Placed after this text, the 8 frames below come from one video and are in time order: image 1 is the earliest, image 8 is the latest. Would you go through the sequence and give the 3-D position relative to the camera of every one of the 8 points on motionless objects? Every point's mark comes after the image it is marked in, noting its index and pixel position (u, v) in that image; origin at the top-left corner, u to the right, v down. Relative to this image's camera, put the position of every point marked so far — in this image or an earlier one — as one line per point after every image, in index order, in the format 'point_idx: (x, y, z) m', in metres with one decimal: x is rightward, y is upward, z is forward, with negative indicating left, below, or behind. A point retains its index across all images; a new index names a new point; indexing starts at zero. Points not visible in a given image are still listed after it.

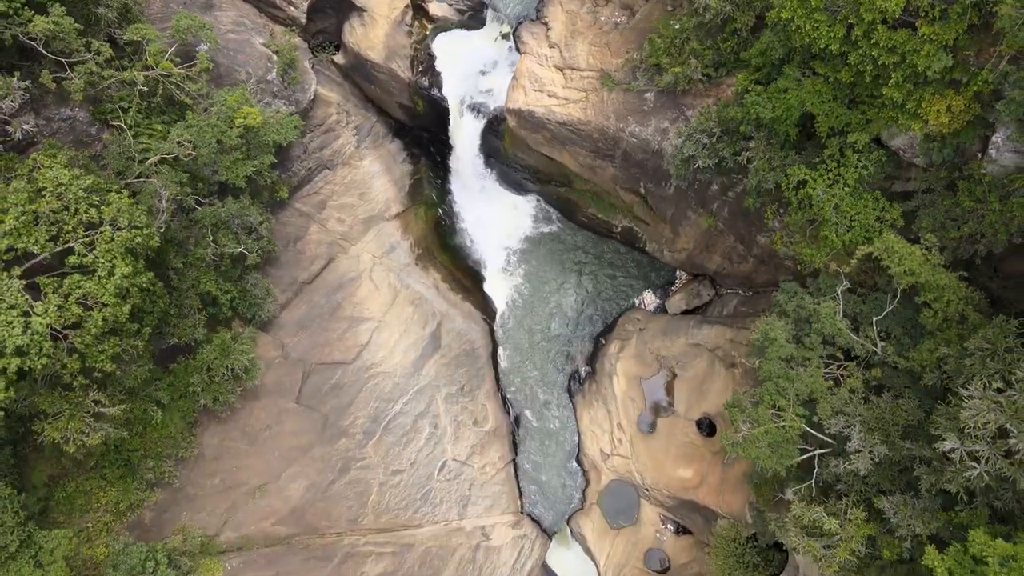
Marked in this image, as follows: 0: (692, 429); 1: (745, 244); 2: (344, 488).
0: (+3.4, -2.8, +13.5) m
1: (+4.1, +0.8, +12.6) m
2: (-2.9, -3.5, +12.4) m
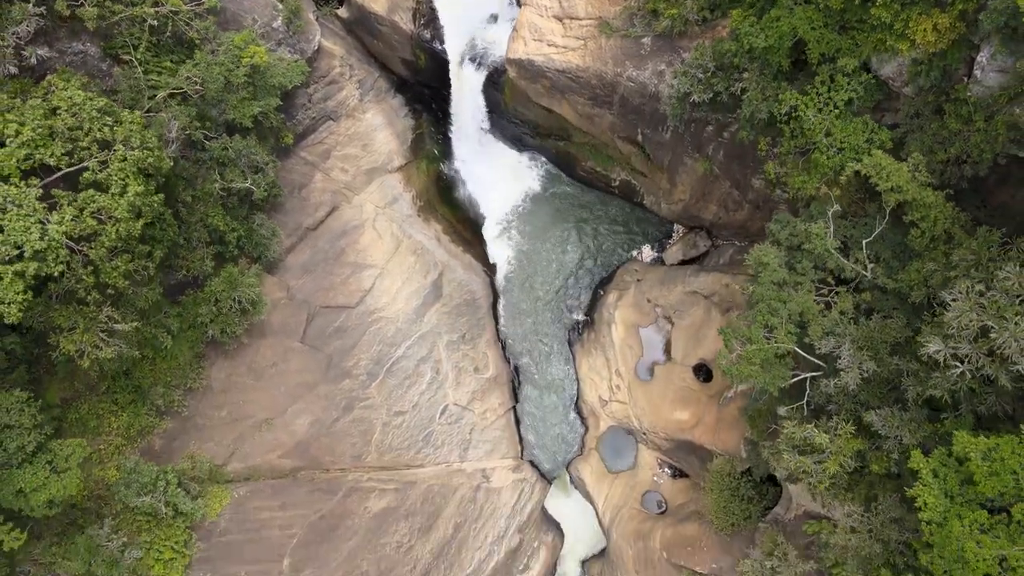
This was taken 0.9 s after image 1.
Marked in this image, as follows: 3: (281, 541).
0: (+3.4, -1.7, +13.8) m
1: (+4.1, +1.8, +12.8) m
2: (-2.9, -2.5, +12.7) m
3: (-3.7, -4.1, +11.5) m
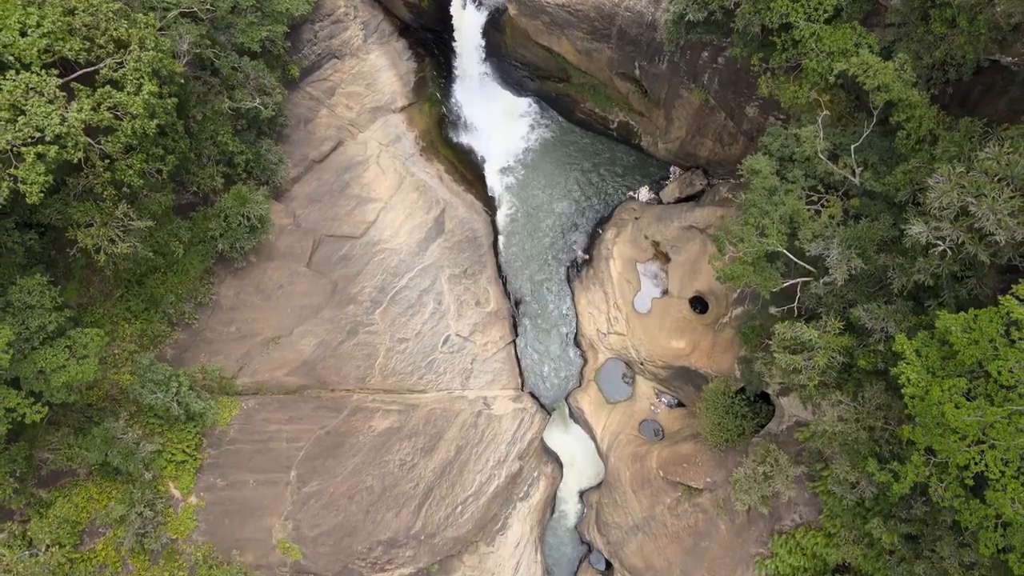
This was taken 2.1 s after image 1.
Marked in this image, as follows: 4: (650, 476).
0: (+3.4, -0.4, +14.2) m
1: (+4.1, +3.1, +13.2) m
2: (-2.9, -1.1, +13.0) m
3: (-3.7, -2.7, +11.9) m
4: (+2.6, -3.5, +13.4) m
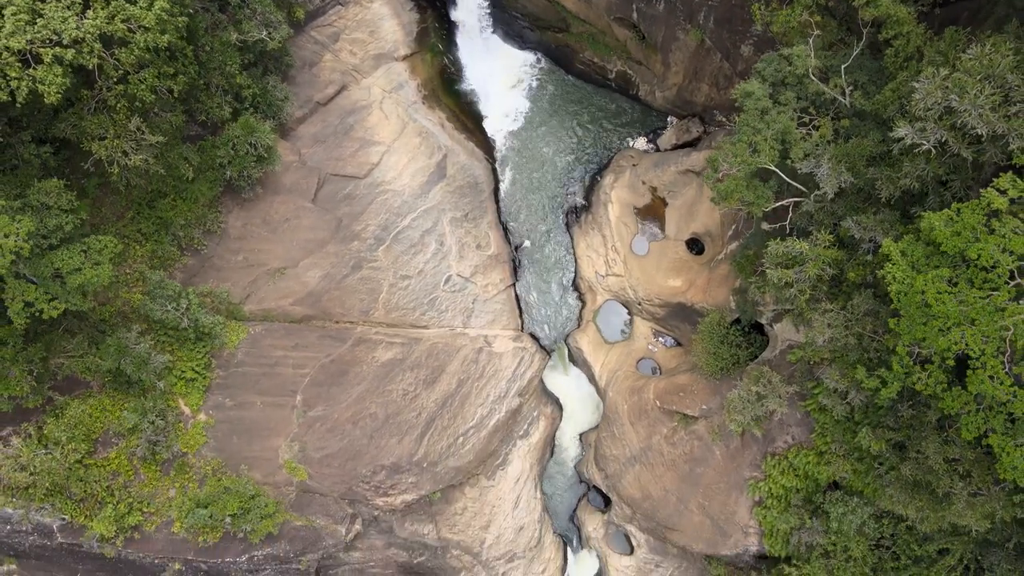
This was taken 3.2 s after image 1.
0: (+3.4, +0.8, +14.5) m
1: (+4.1, +4.3, +13.5) m
2: (-2.9, +0.1, +13.3) m
3: (-3.7, -1.5, +12.2) m
4: (+2.6, -2.3, +13.7) m
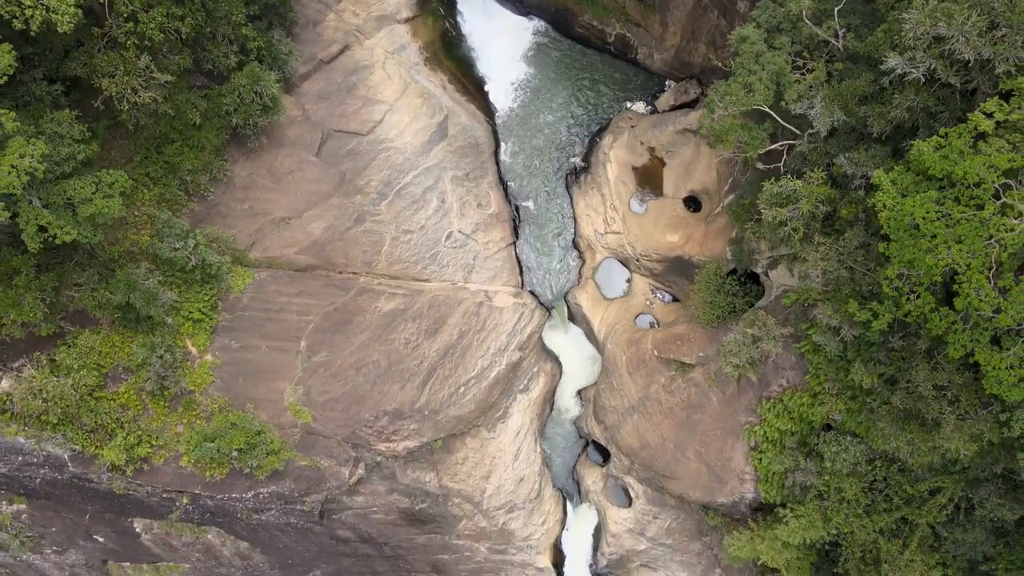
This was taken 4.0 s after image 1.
0: (+3.4, +1.7, +14.7) m
1: (+4.1, +5.2, +13.7) m
2: (-2.9, +1.0, +13.6) m
3: (-3.7, -0.6, +12.4) m
4: (+2.6, -1.4, +14.0) m
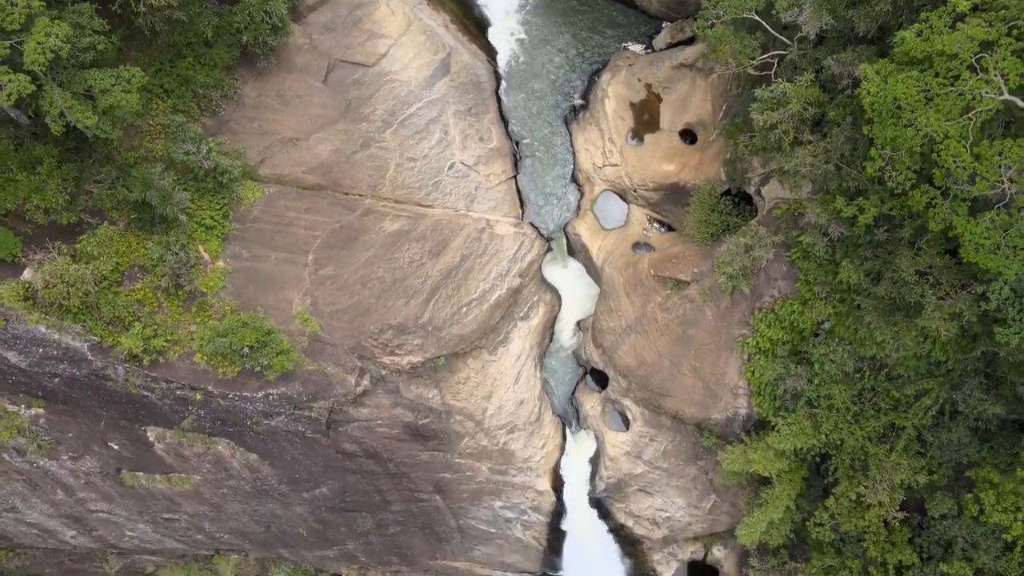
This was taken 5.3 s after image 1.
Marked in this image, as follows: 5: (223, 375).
0: (+3.5, +3.2, +15.1) m
1: (+4.1, +6.7, +14.1) m
2: (-2.9, +2.5, +14.0) m
3: (-3.7, +0.9, +12.9) m
4: (+2.6, +0.2, +14.4) m
5: (-4.6, -1.4, +11.4) m
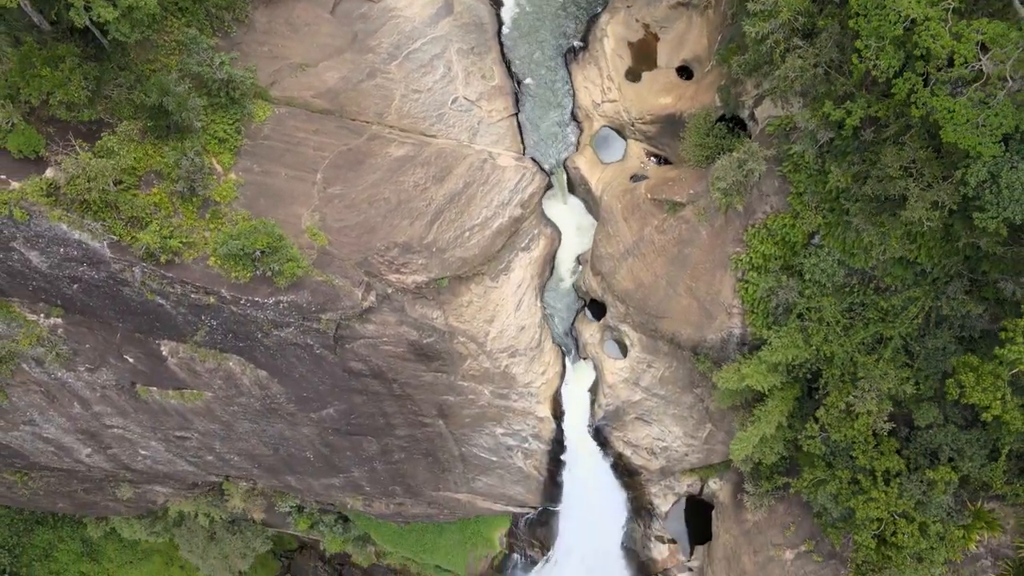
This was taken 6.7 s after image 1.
0: (+3.5, +4.8, +15.6) m
1: (+4.2, +8.3, +14.6) m
2: (-2.8, +4.0, +14.5) m
3: (-3.7, +2.4, +13.3) m
4: (+2.6, +1.7, +14.8) m
5: (-4.6, +0.2, +11.8) m
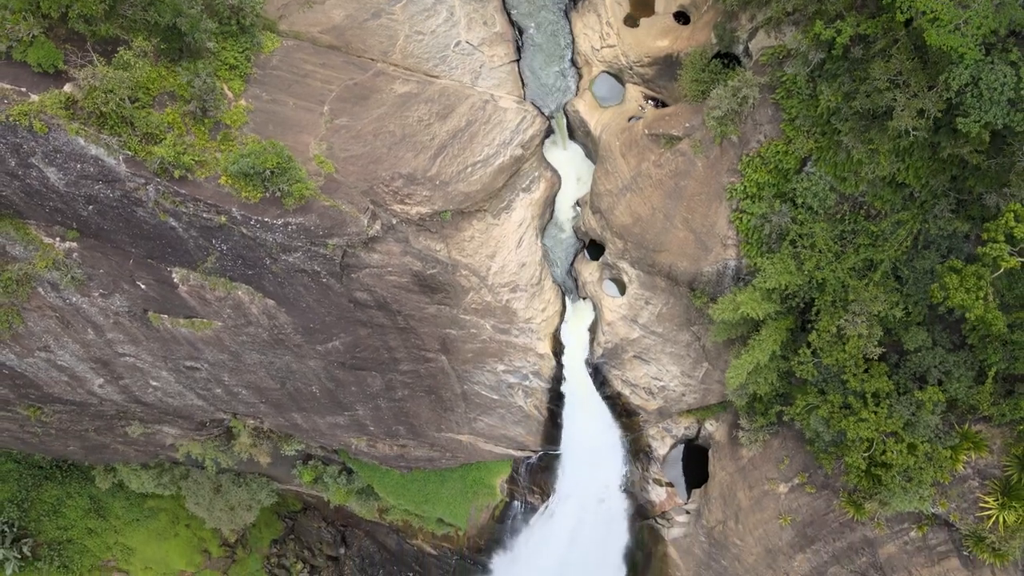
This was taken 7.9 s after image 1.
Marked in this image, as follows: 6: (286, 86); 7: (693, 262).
0: (+3.5, +6.1, +16.0) m
1: (+4.2, +9.6, +15.0) m
2: (-2.8, +5.4, +14.9) m
3: (-3.7, +3.8, +13.7) m
4: (+2.7, +3.1, +15.2) m
5: (-4.5, +1.5, +12.2) m
6: (-4.2, +3.8, +13.4) m
7: (+3.7, +0.6, +14.5) m
